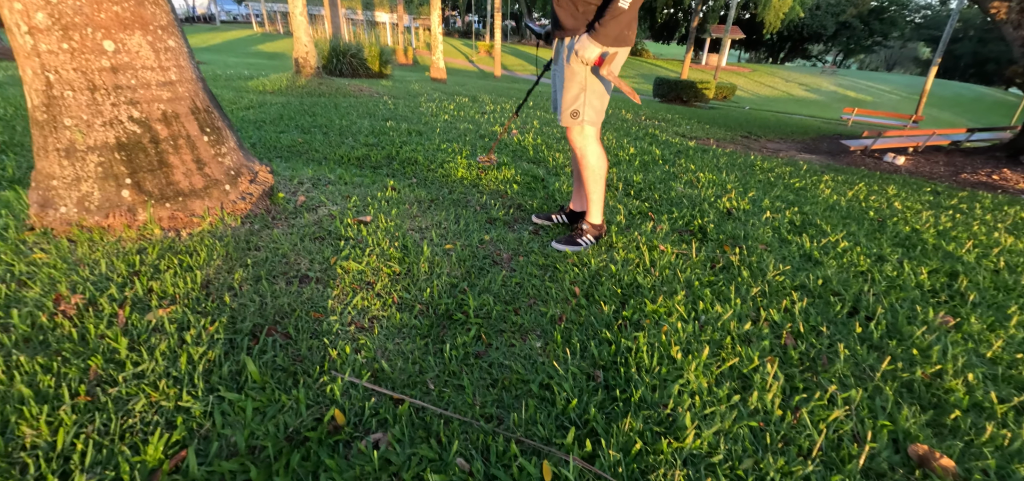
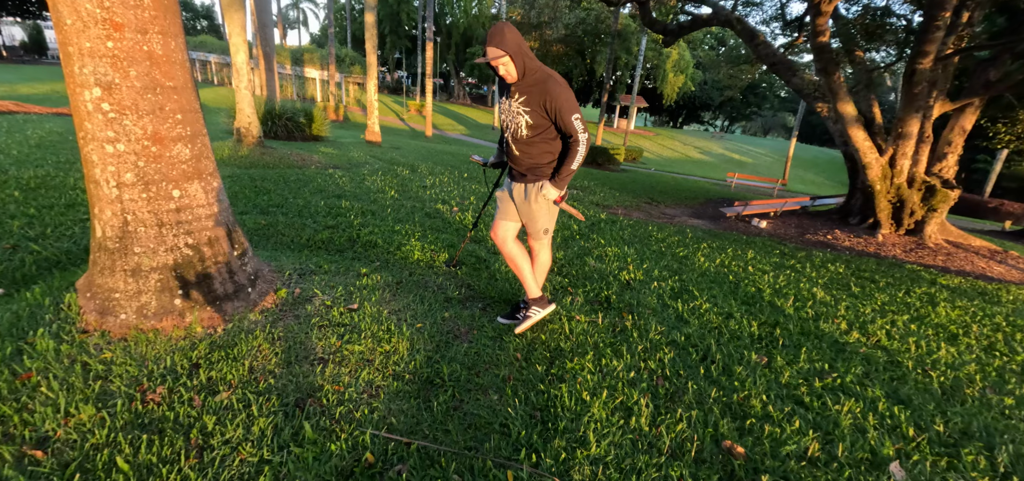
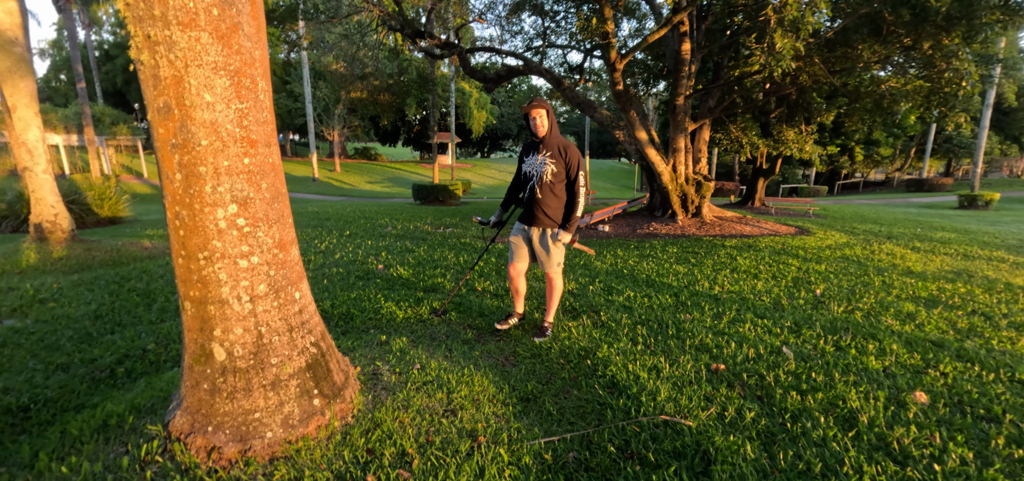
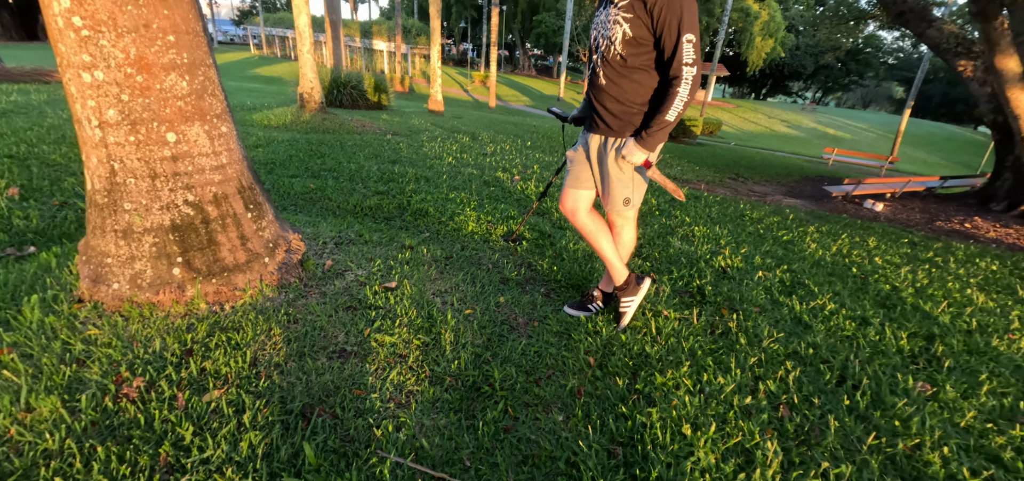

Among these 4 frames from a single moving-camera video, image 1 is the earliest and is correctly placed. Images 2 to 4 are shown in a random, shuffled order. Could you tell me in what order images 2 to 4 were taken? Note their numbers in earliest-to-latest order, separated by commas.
4, 2, 3
